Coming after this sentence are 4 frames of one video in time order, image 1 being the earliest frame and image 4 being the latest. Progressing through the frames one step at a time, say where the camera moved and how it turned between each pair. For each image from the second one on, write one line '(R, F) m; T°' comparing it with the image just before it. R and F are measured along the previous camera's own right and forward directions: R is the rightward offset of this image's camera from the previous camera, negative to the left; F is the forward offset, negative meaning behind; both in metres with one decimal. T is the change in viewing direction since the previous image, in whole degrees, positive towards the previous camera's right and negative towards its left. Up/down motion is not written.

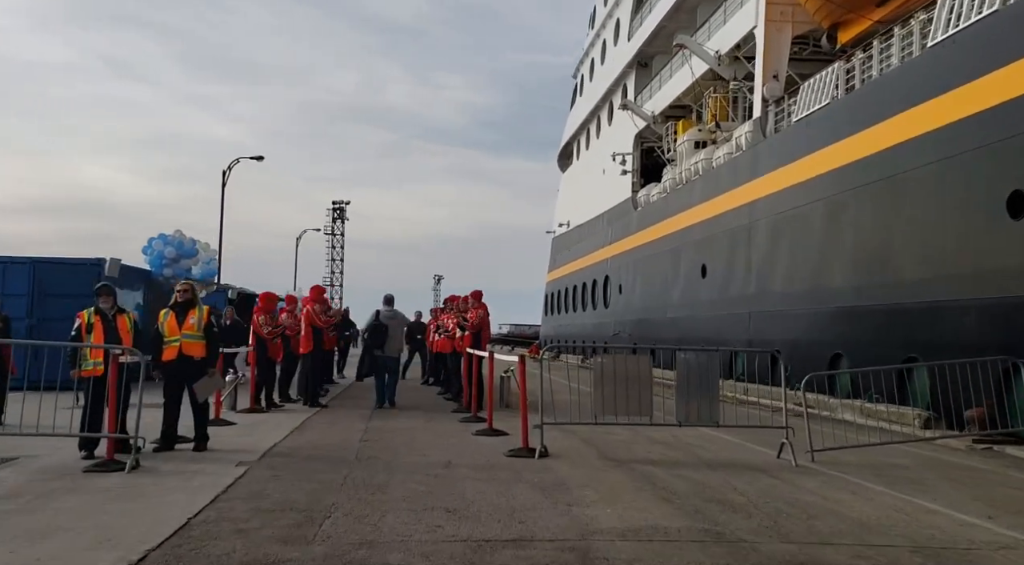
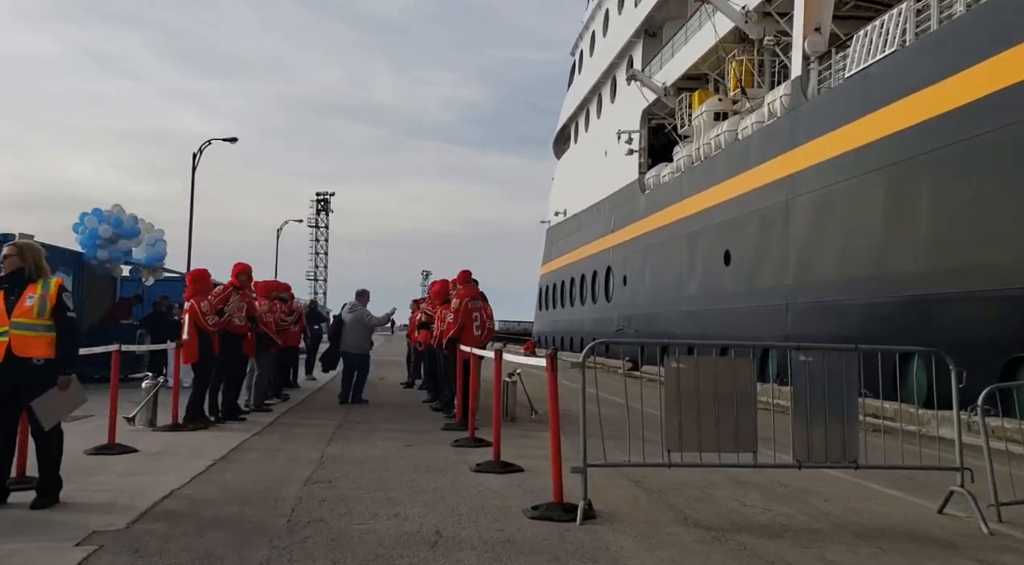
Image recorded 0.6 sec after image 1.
(-0.2, +2.5) m; +1°
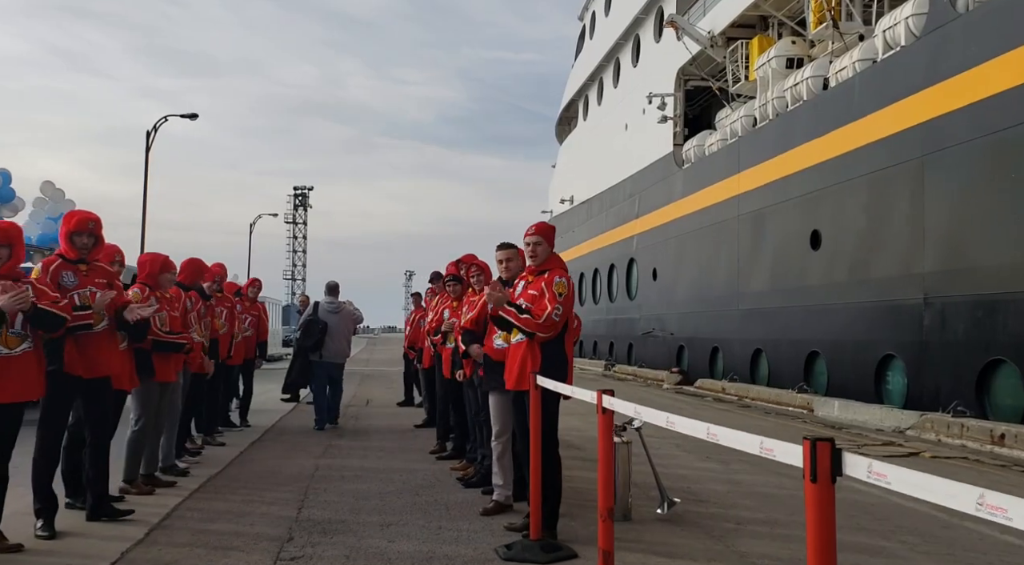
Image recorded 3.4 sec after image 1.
(-0.6, +4.3) m; +1°
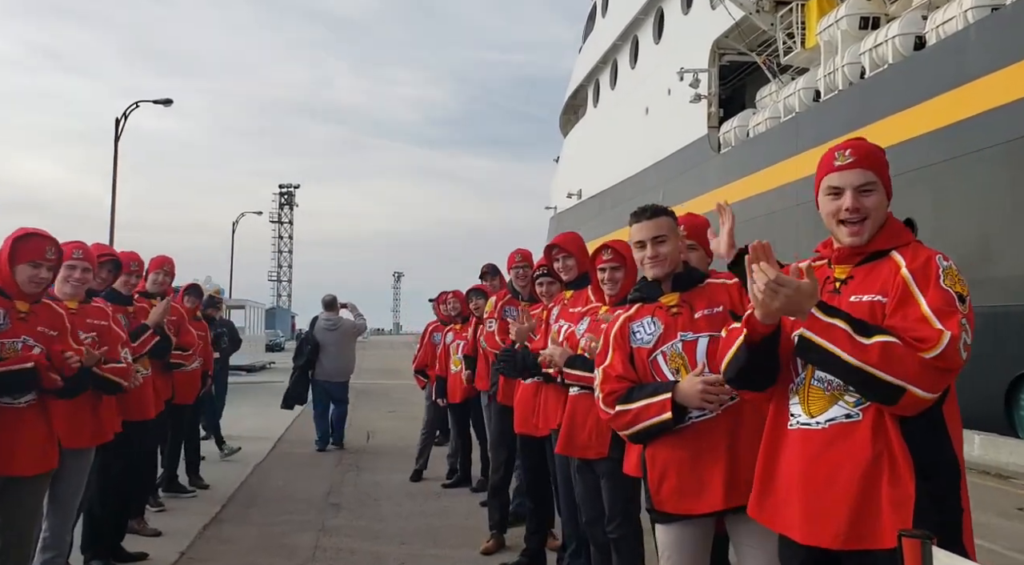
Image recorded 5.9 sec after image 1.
(-0.5, +2.6) m; +1°
